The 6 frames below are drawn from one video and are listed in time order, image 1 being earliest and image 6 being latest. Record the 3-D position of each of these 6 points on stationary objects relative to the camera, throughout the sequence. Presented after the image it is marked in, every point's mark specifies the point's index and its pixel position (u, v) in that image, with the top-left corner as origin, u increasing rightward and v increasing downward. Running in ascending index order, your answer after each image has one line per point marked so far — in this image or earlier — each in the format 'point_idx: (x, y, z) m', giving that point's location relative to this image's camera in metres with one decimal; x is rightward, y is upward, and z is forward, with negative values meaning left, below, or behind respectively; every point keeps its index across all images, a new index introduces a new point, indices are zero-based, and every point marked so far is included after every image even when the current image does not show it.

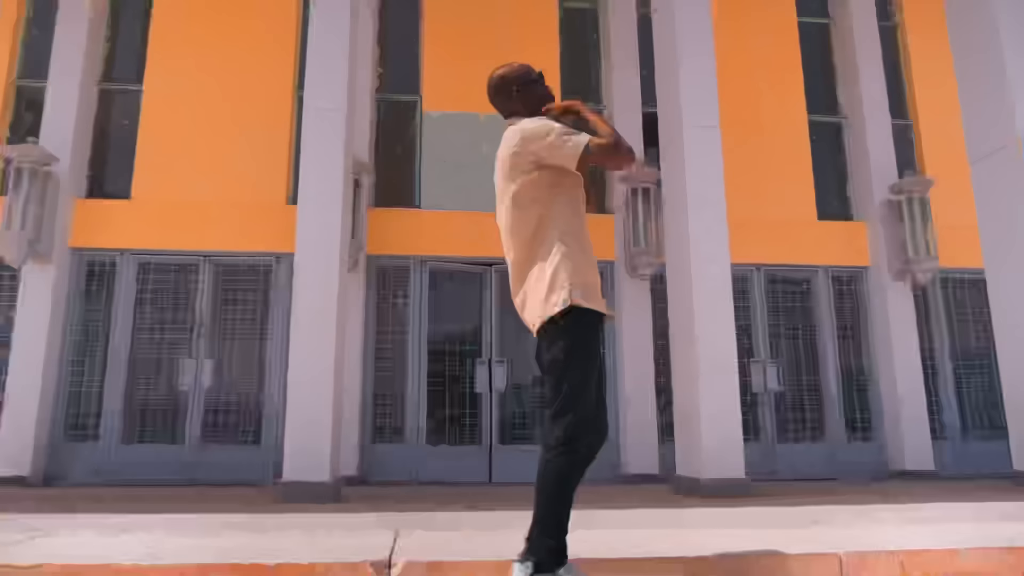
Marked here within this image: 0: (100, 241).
0: (-3.9, +0.4, +7.4) m
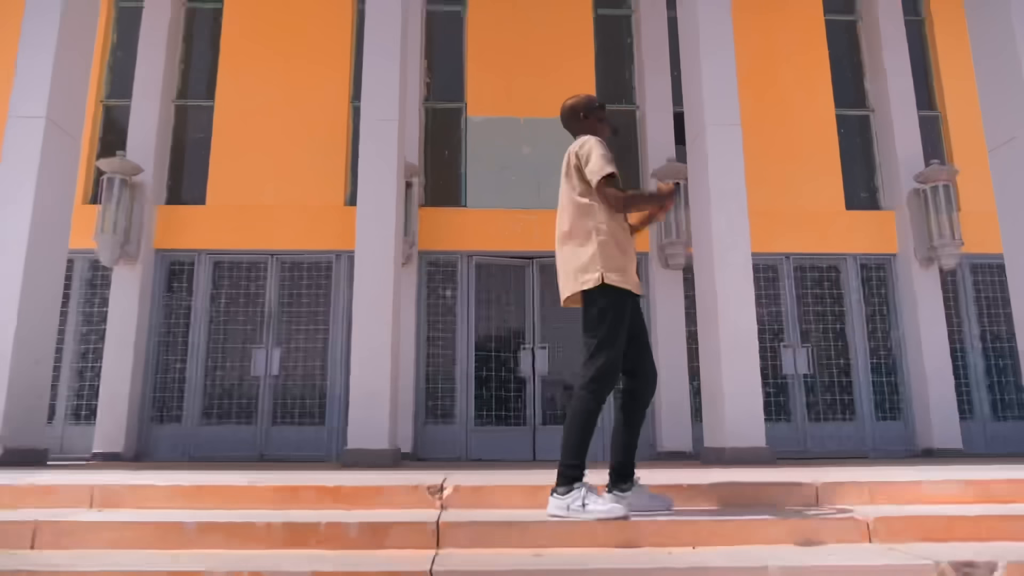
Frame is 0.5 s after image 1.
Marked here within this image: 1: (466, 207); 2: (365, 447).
0: (-3.5, +0.5, +8.2) m
1: (-0.5, +0.9, +8.4) m
2: (-1.2, -1.3, +6.3) m
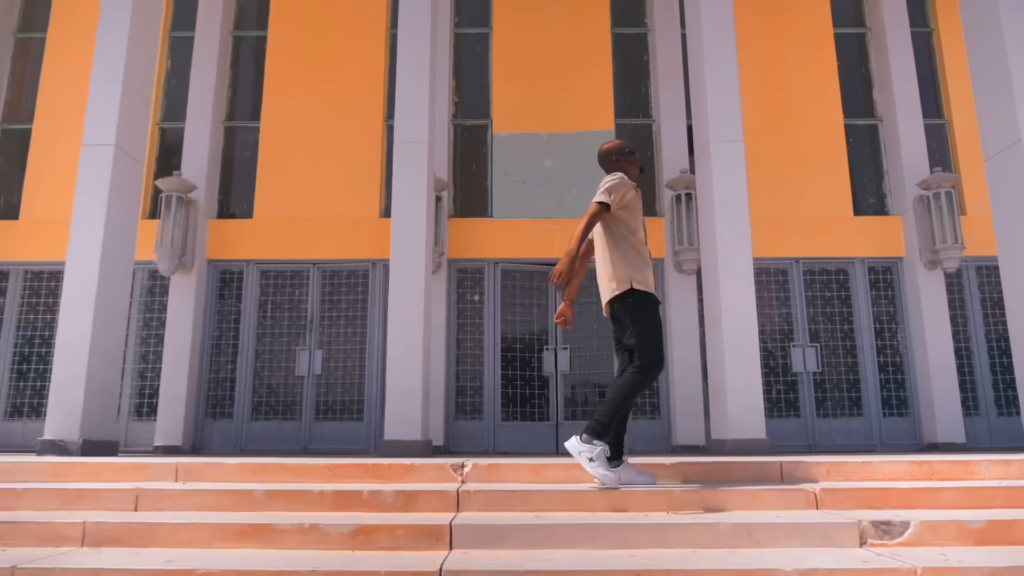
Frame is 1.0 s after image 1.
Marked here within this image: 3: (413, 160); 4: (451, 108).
0: (-3.2, +0.4, +9.0) m
1: (-0.2, +0.8, +9.0) m
2: (-1.0, -1.3, +6.9) m
3: (-1.0, +1.2, +7.5) m
4: (-0.7, +2.2, +9.4) m
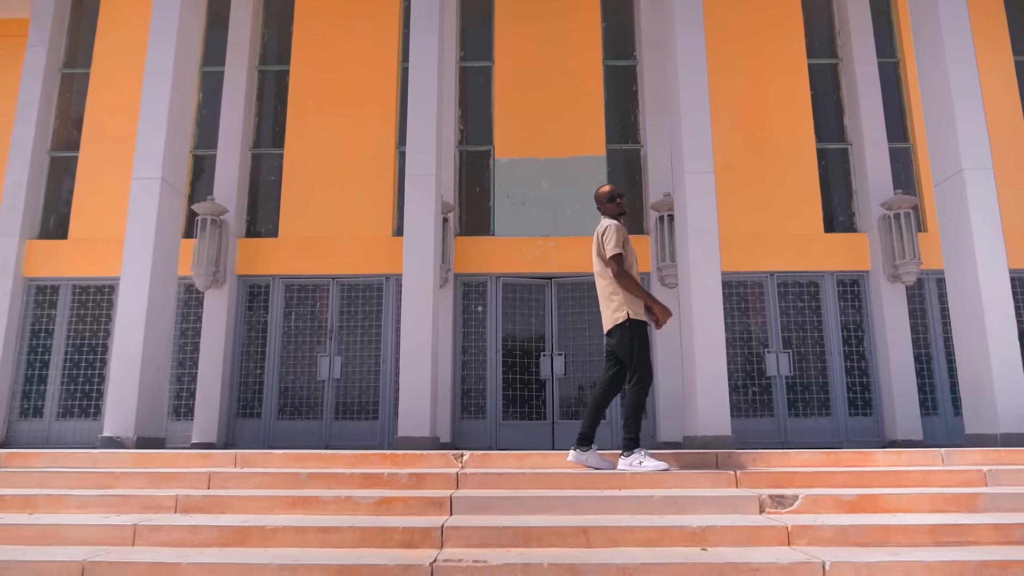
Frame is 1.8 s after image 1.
0: (-3.2, +0.2, +9.9) m
1: (-0.2, +0.7, +9.9) m
2: (-1.0, -1.5, +7.8) m
3: (-1.0, +1.1, +8.4) m
4: (-0.7, +2.0, +10.3) m
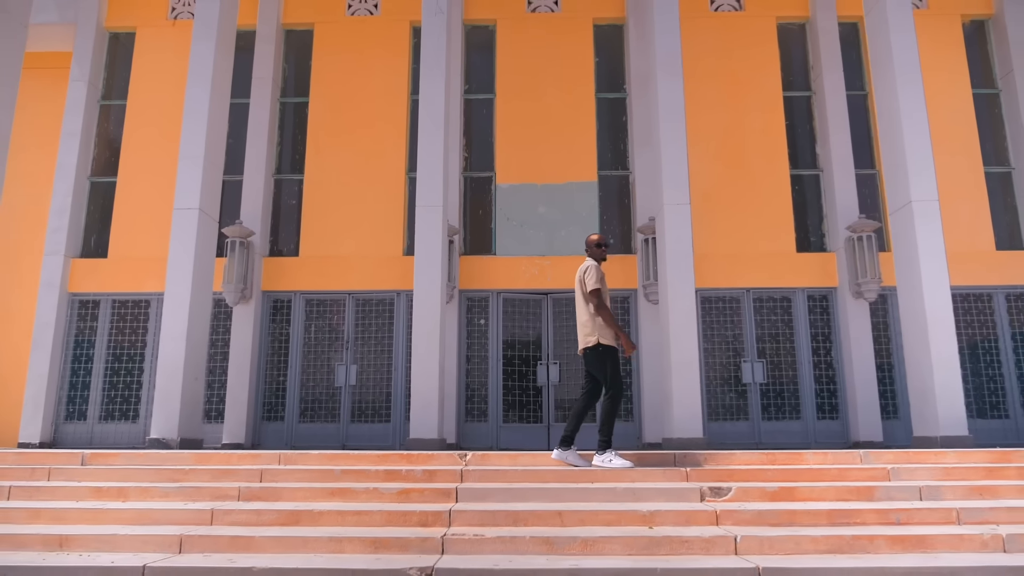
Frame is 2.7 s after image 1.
0: (-3.2, 0.0, +10.9) m
1: (-0.2, +0.5, +10.9) m
2: (-1.0, -1.7, +8.8) m
3: (-1.0, +0.9, +9.4) m
4: (-0.7, +1.8, +11.3) m
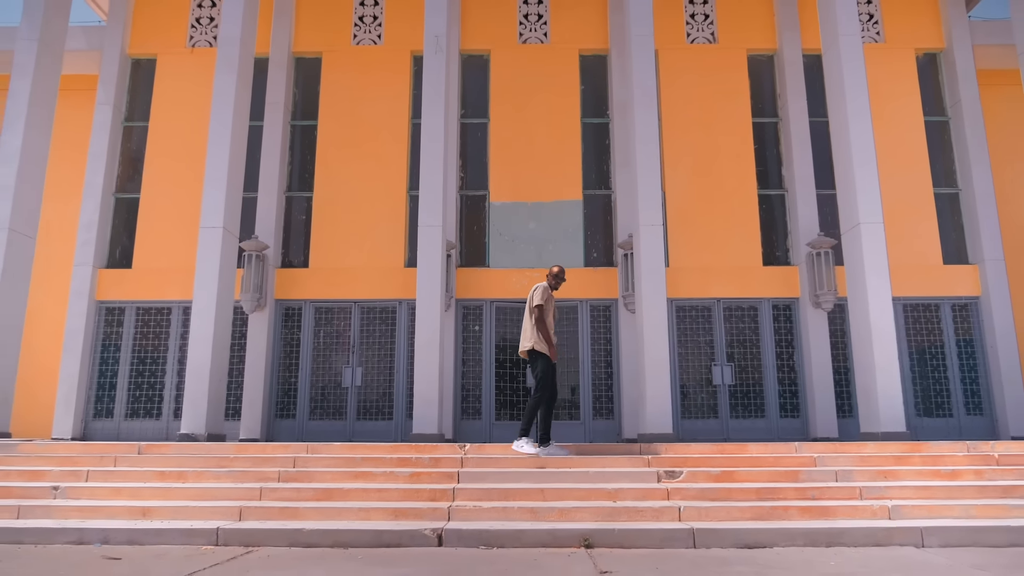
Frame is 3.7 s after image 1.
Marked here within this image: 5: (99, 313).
0: (-3.3, -0.1, +11.9) m
1: (-0.3, +0.3, +11.9) m
2: (-1.1, -1.8, +9.8) m
3: (-1.1, +0.7, +10.4) m
4: (-0.8, +1.7, +12.3) m
5: (-6.3, -0.4, +12.0) m
